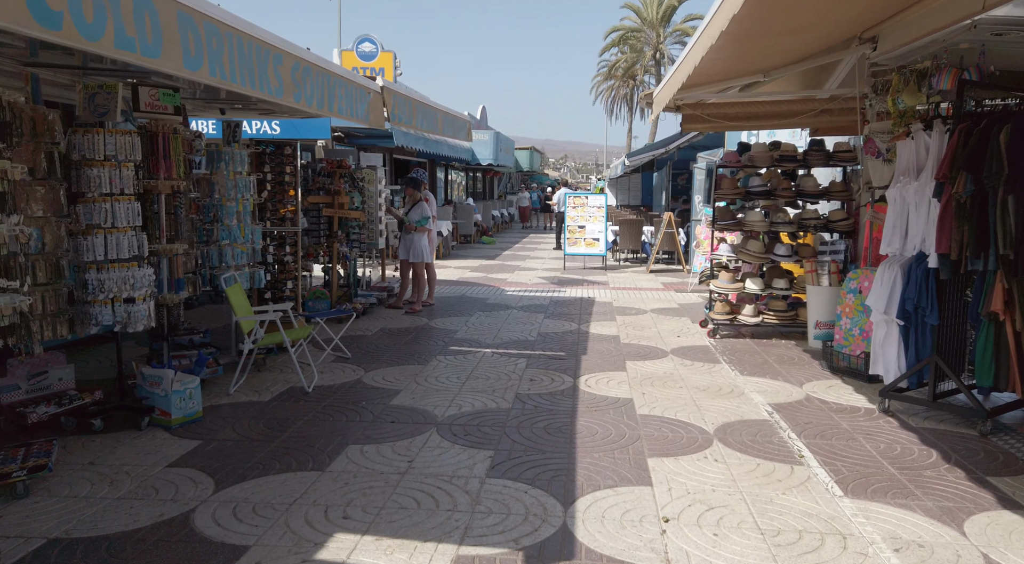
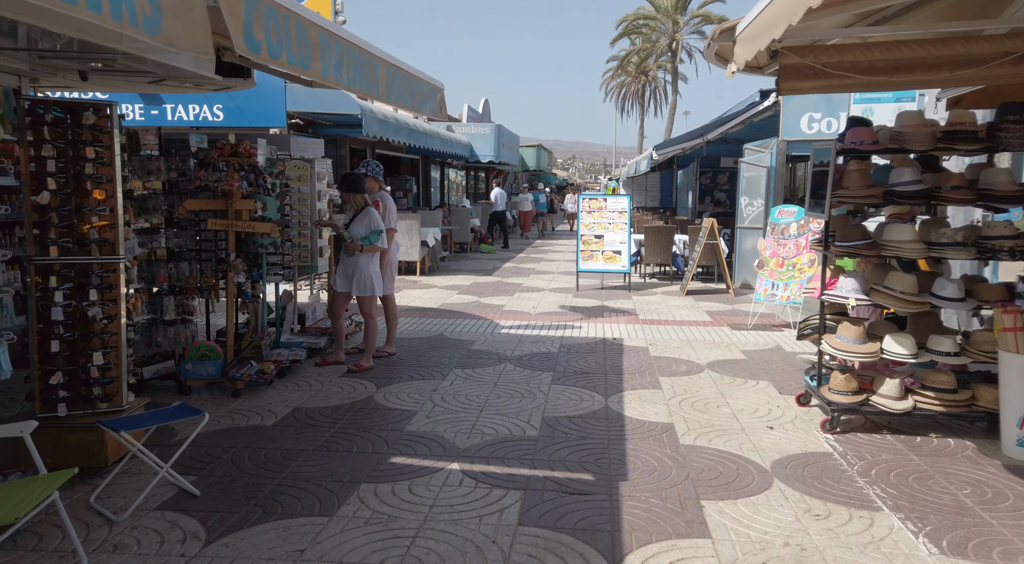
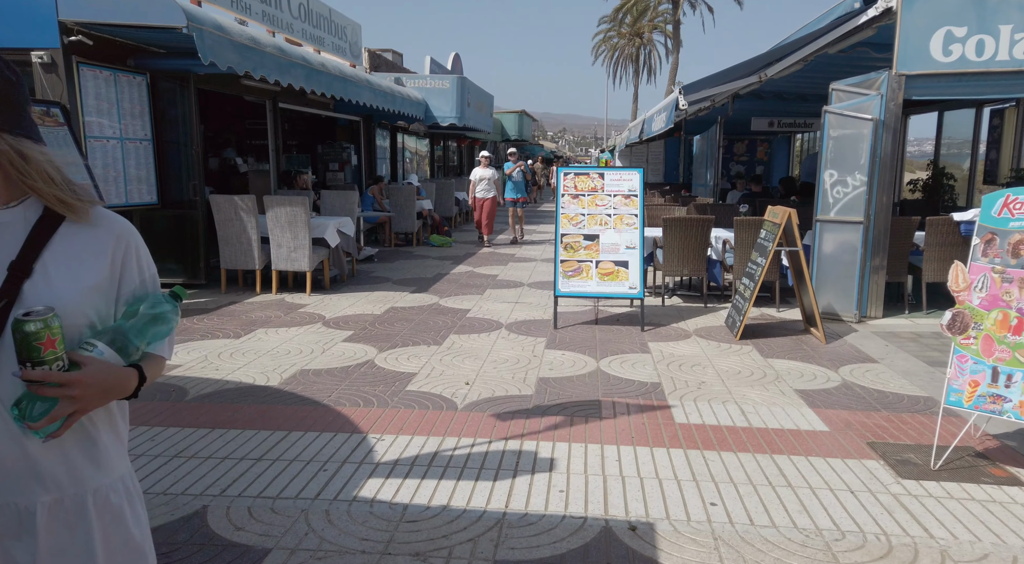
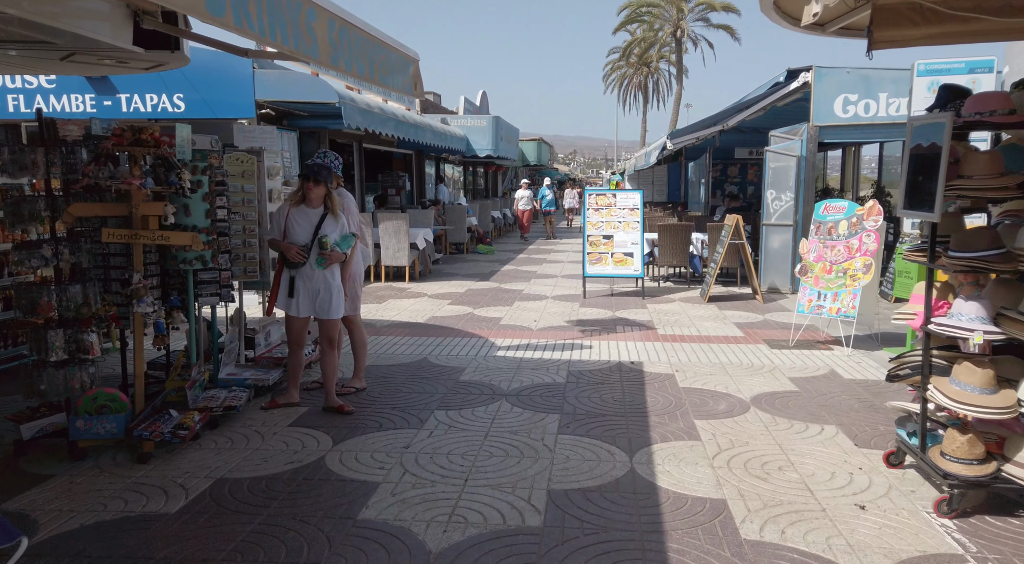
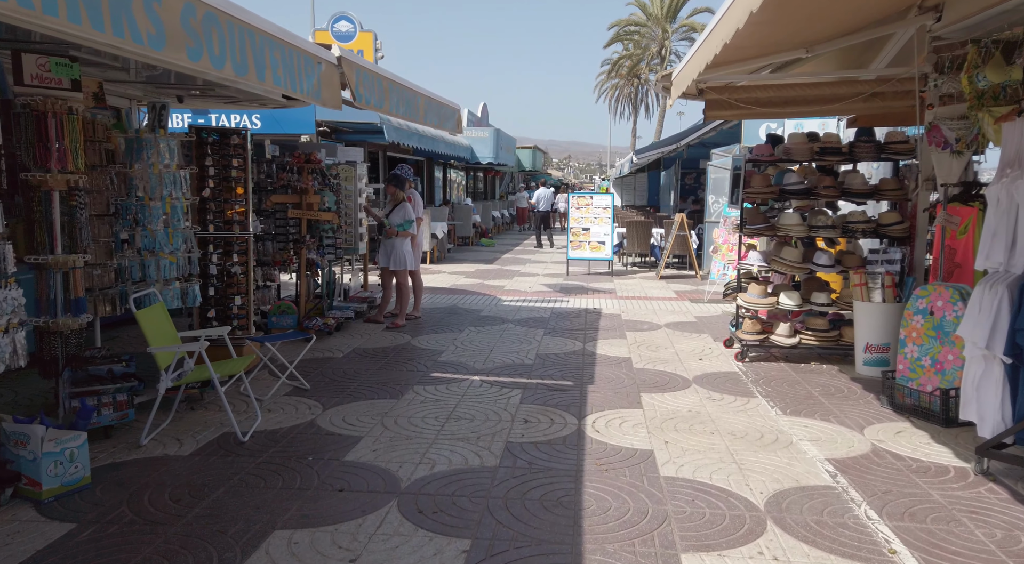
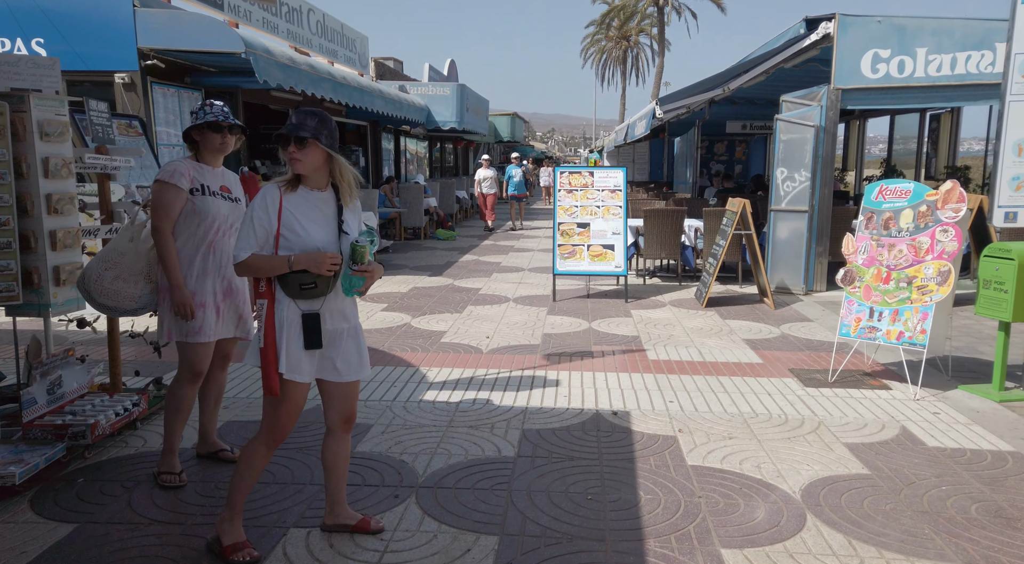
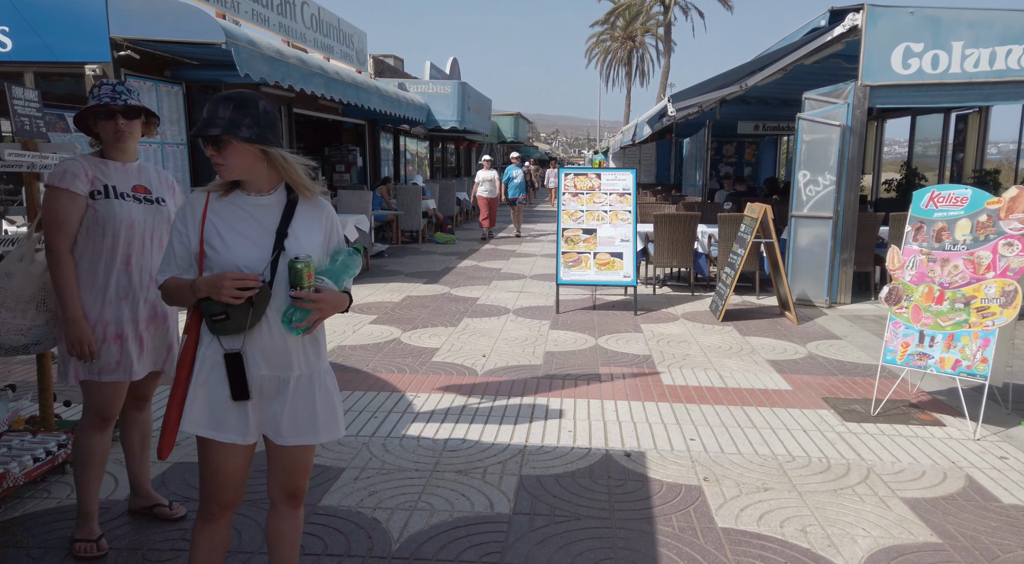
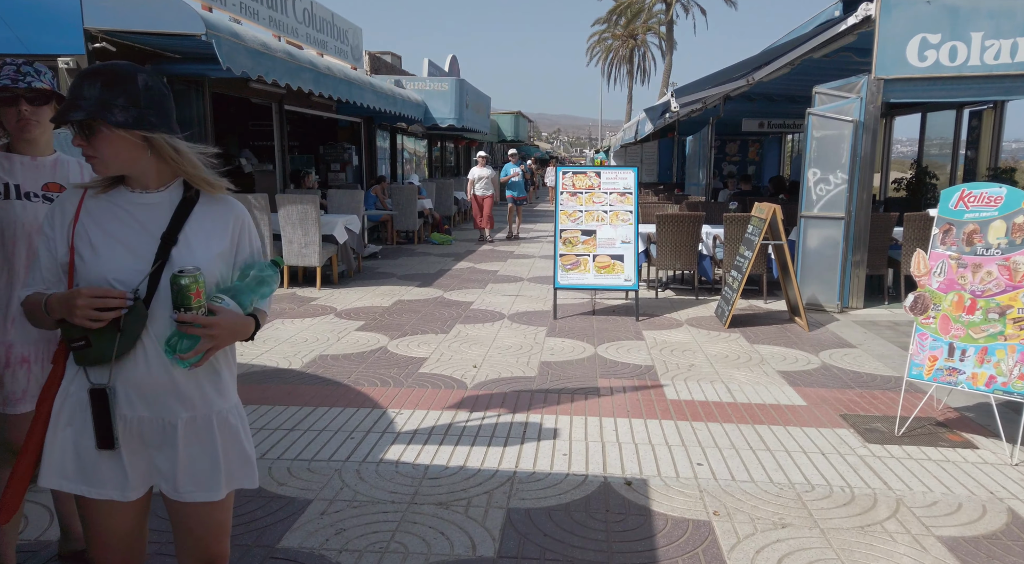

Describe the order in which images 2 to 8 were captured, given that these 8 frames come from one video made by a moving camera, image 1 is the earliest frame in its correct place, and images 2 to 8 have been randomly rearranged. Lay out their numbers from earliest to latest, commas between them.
5, 2, 4, 6, 7, 8, 3
